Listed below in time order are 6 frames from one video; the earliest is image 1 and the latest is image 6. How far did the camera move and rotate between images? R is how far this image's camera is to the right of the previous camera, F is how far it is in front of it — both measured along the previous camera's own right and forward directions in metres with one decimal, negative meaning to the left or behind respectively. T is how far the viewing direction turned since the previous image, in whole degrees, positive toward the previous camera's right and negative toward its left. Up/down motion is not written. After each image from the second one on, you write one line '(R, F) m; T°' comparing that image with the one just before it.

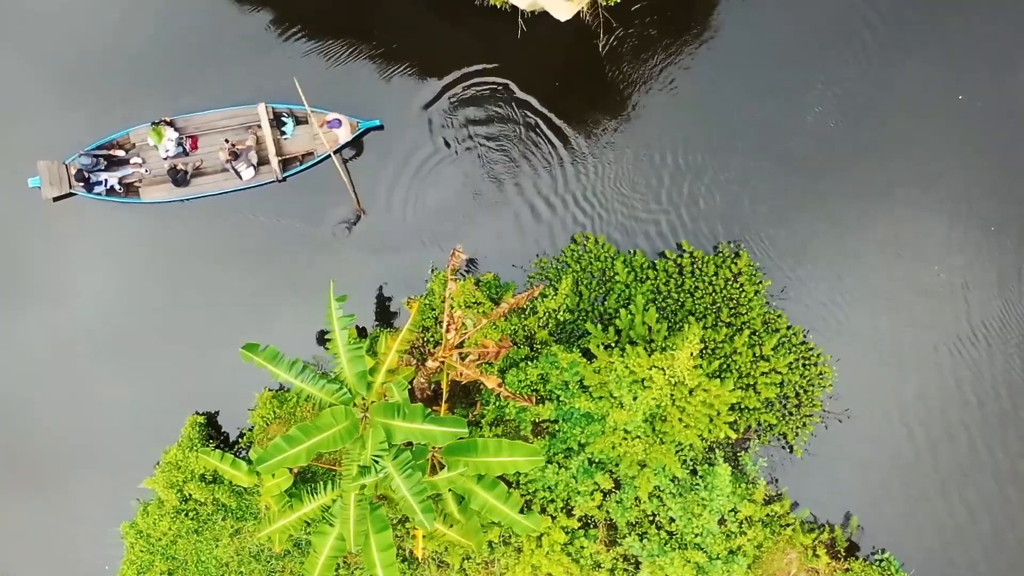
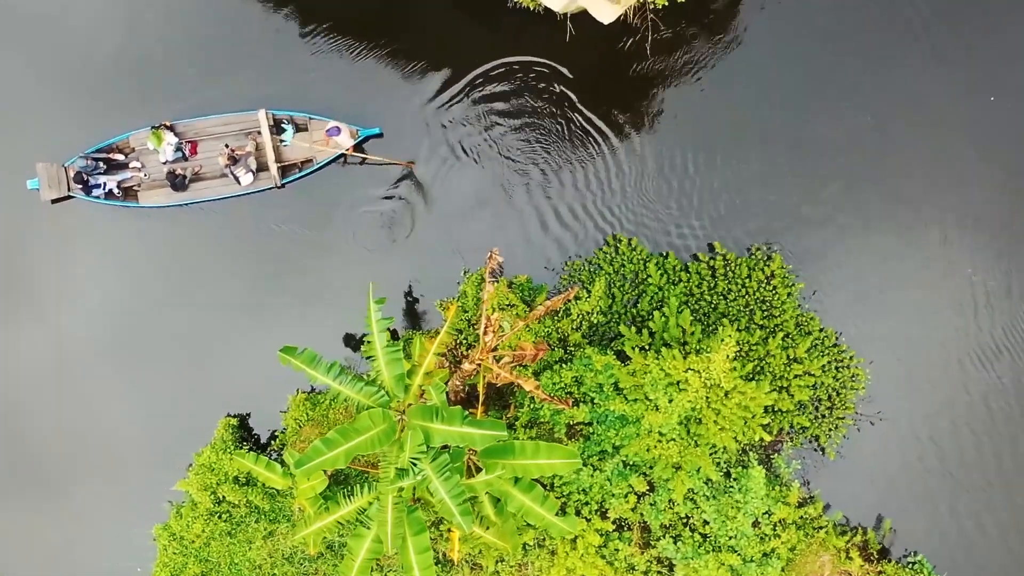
(-0.4, 0.0) m; 0°
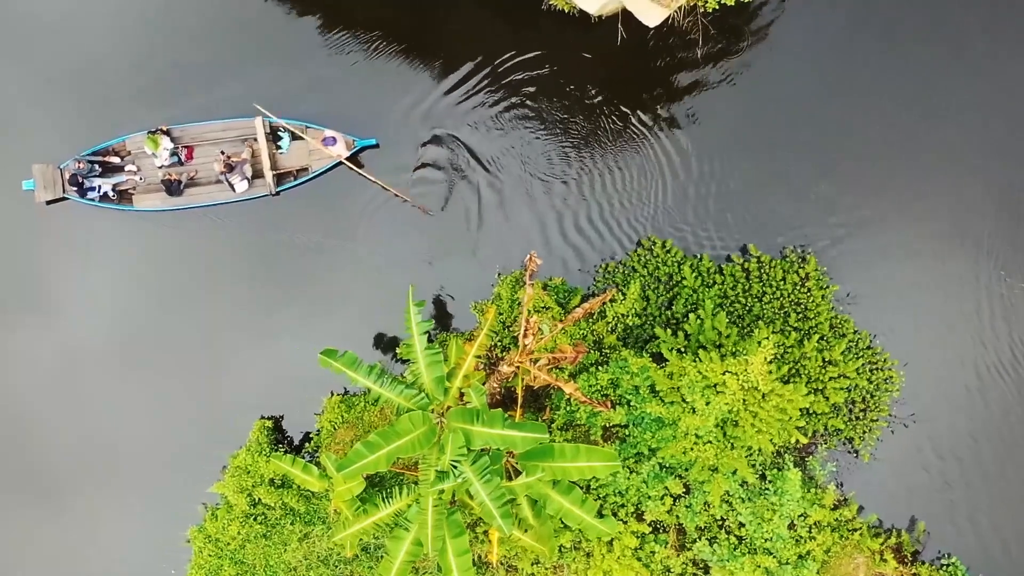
(-0.5, 0.0) m; 0°
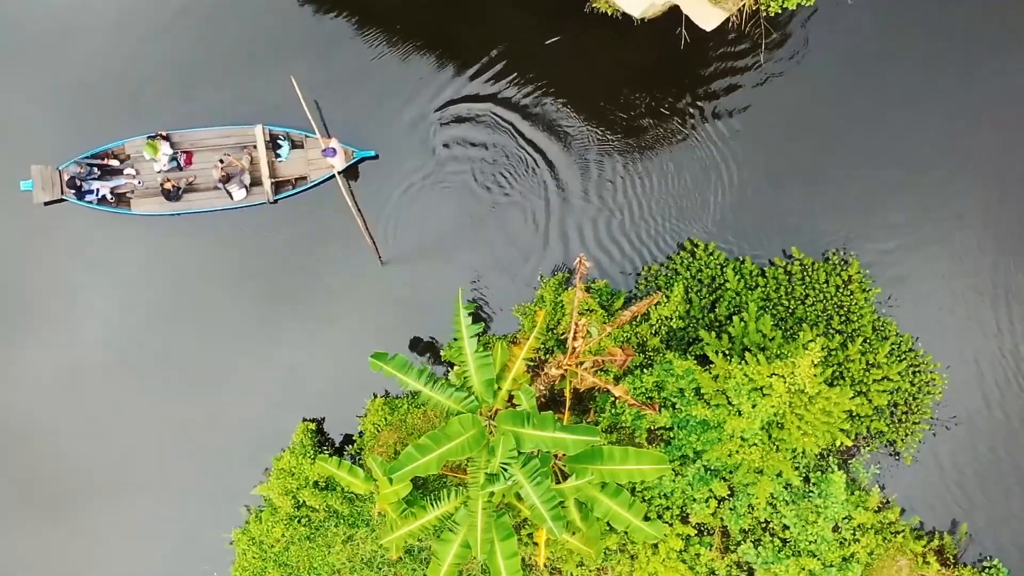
(-0.6, 0.0) m; 0°
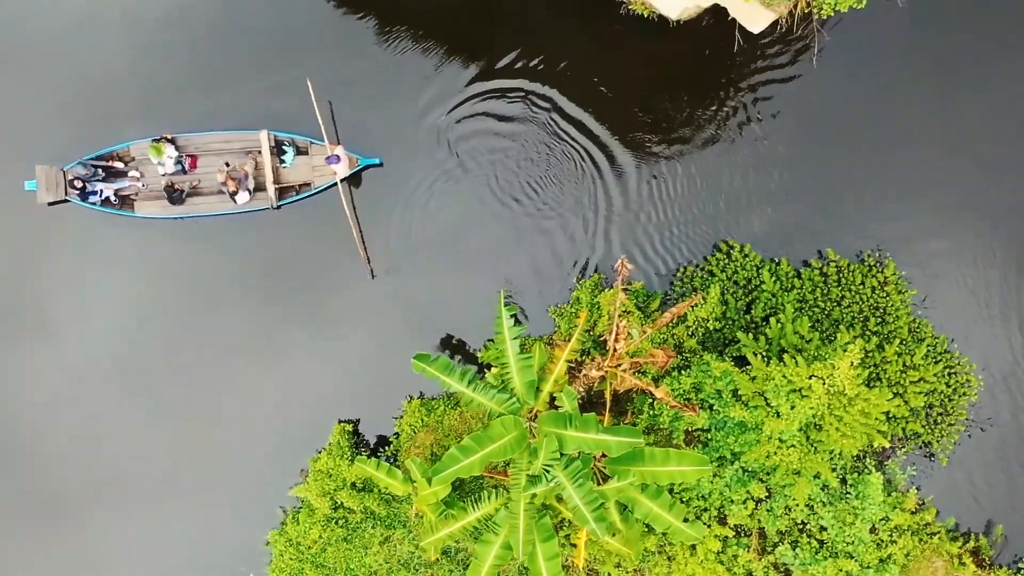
(-0.5, 0.0) m; 0°
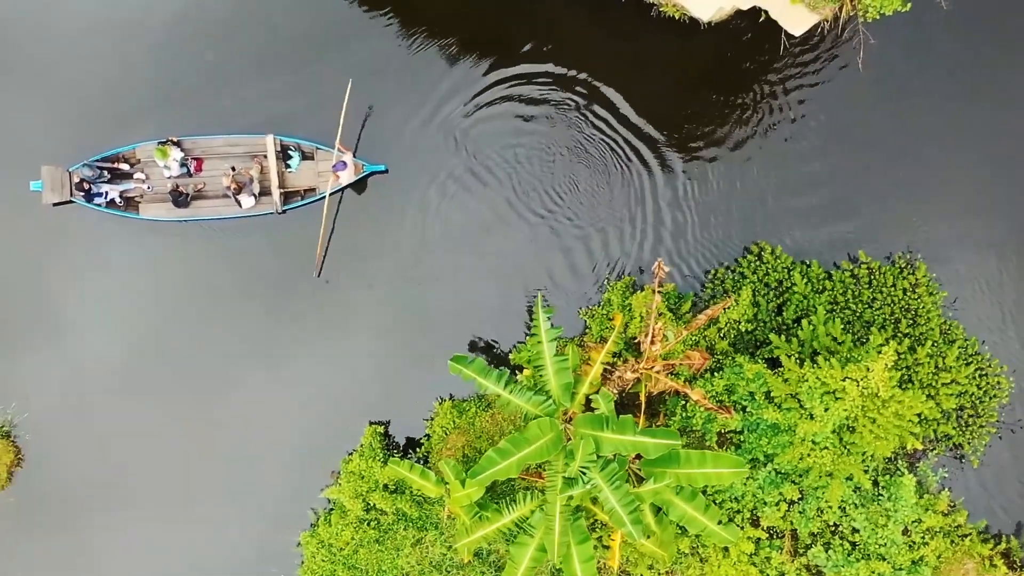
(-0.4, 0.0) m; 0°
